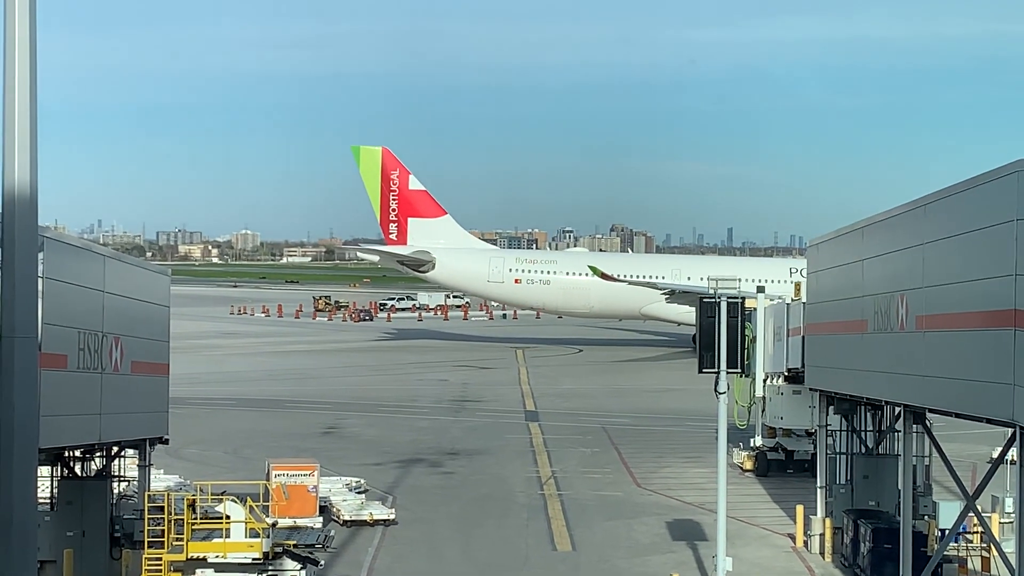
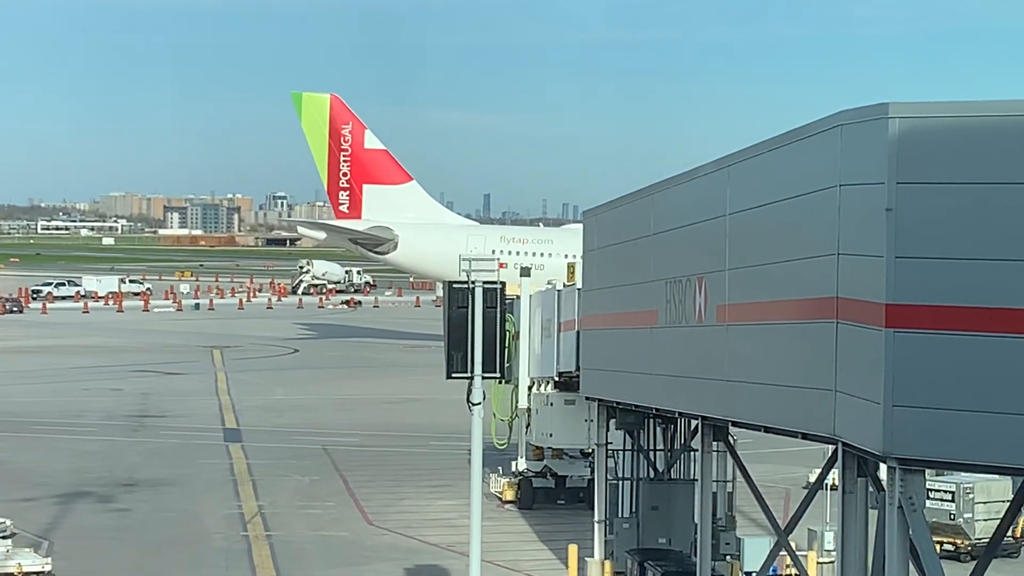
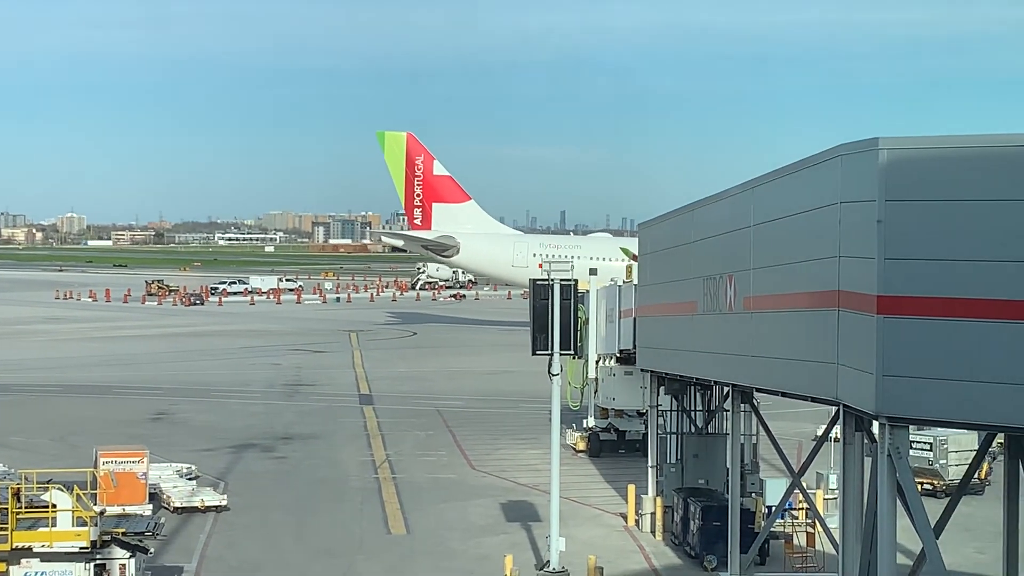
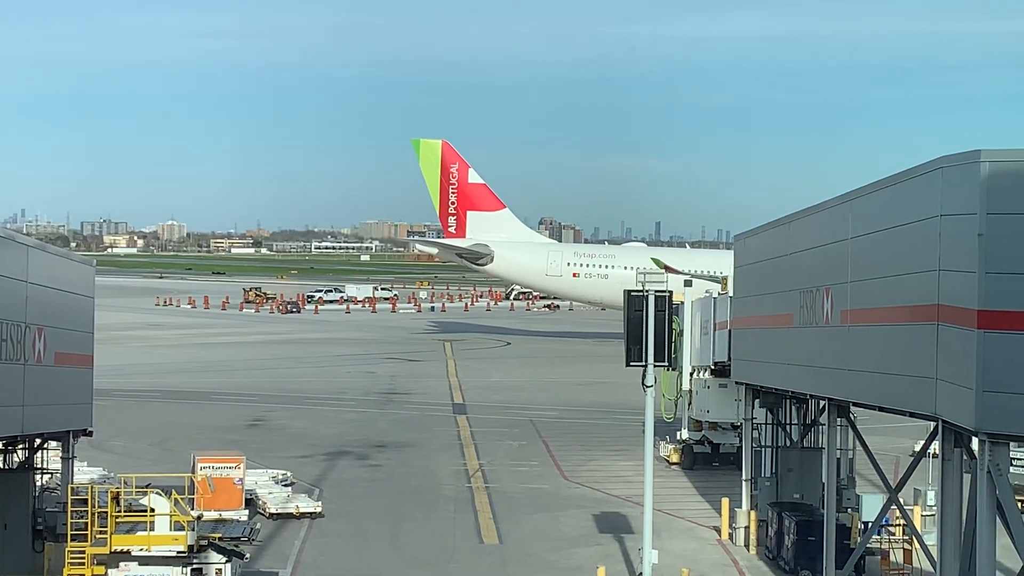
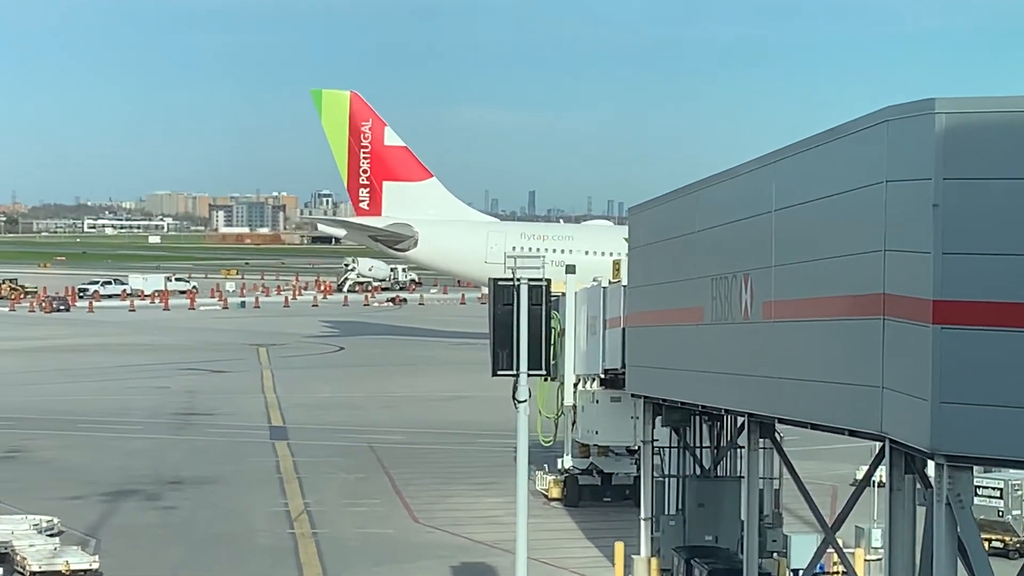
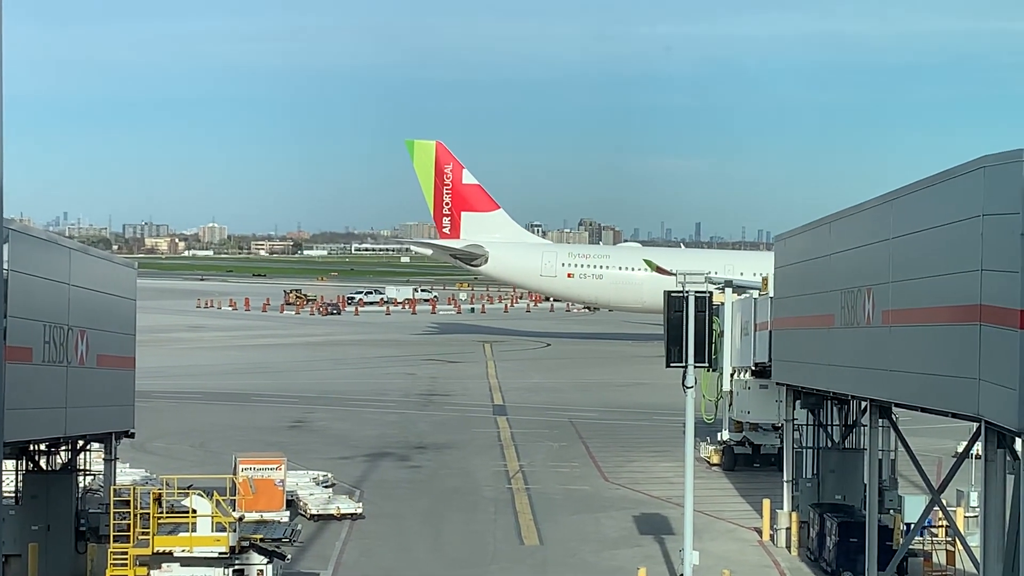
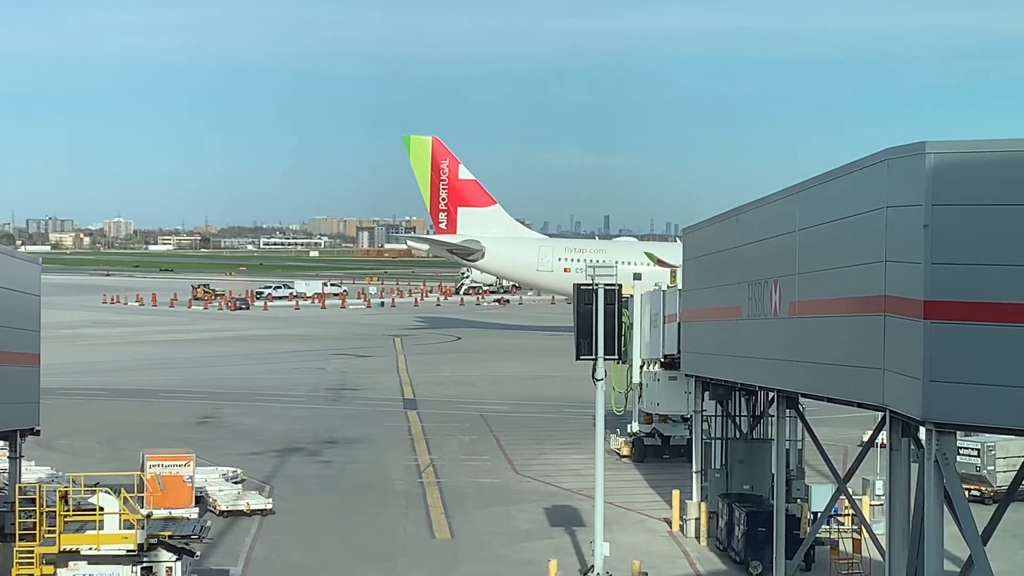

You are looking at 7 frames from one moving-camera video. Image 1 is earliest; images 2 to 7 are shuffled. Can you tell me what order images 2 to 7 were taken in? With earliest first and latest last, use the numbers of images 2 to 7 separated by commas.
6, 4, 7, 3, 5, 2
